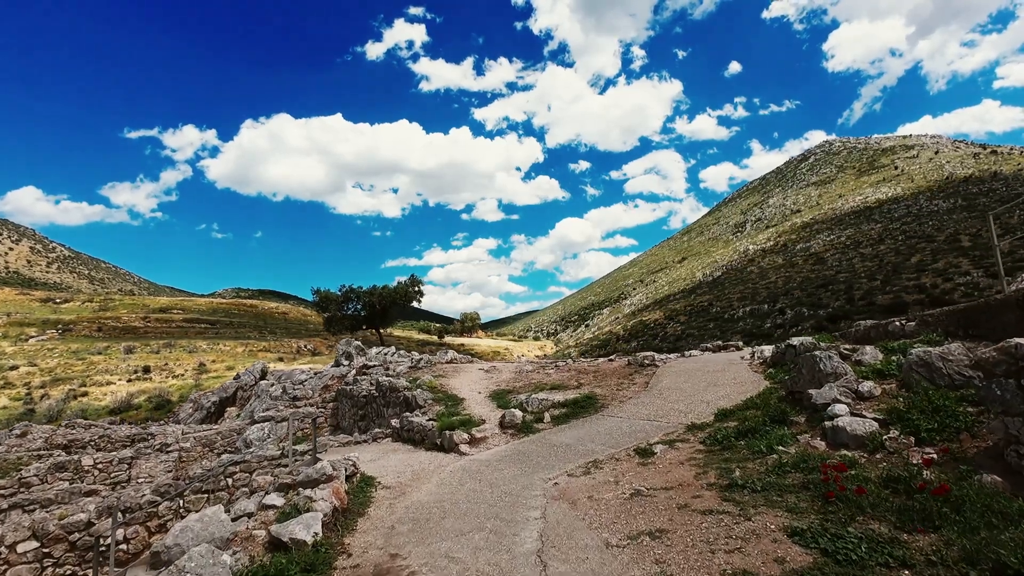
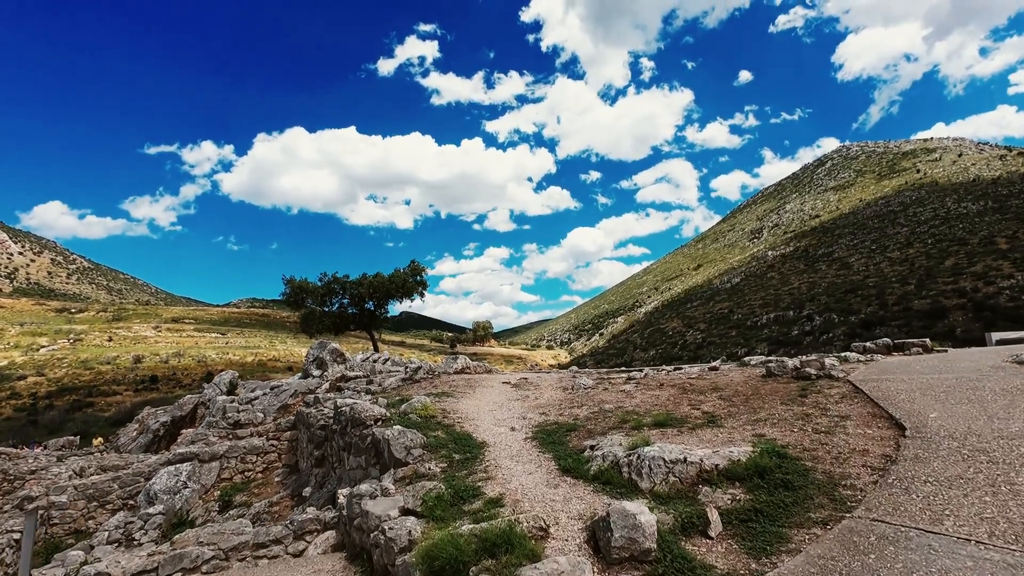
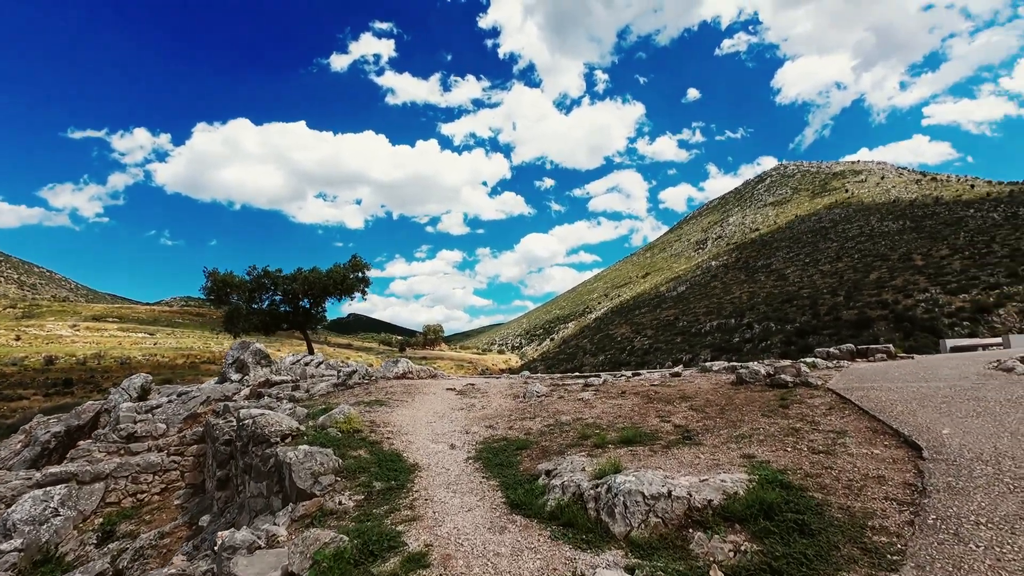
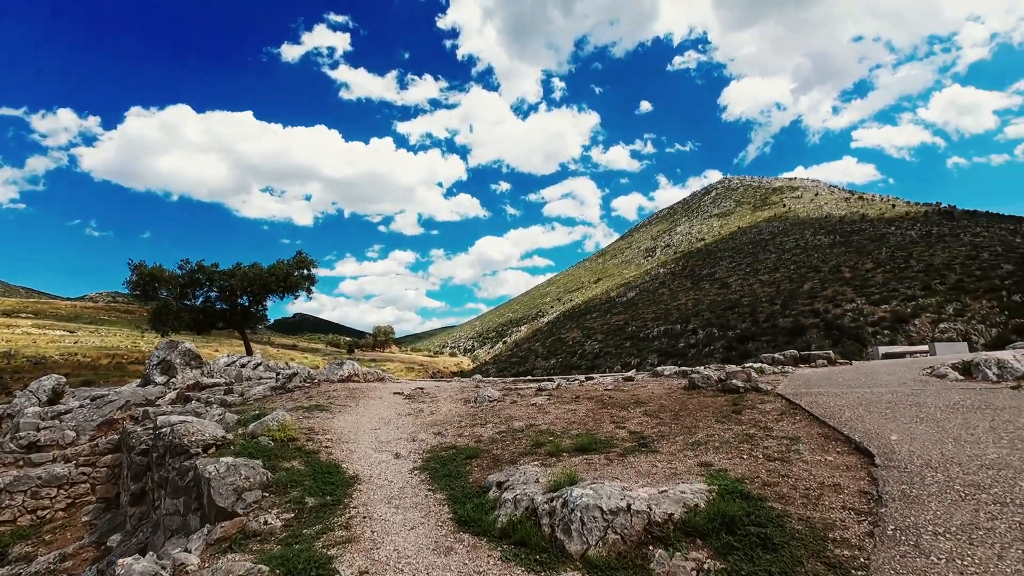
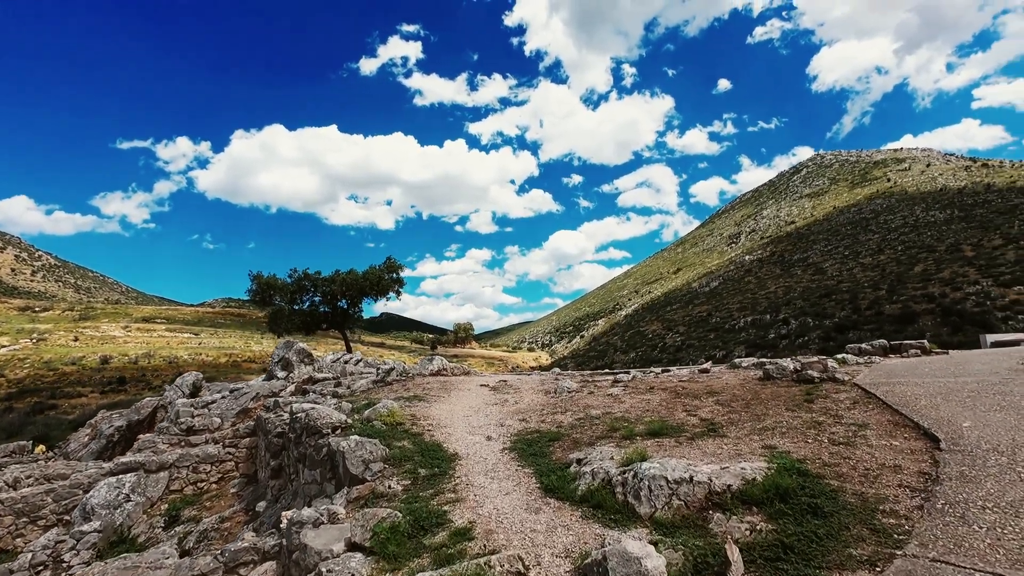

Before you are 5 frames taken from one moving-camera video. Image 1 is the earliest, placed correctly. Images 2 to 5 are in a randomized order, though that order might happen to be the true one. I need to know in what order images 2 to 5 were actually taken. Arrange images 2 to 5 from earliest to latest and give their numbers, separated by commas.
2, 5, 3, 4
